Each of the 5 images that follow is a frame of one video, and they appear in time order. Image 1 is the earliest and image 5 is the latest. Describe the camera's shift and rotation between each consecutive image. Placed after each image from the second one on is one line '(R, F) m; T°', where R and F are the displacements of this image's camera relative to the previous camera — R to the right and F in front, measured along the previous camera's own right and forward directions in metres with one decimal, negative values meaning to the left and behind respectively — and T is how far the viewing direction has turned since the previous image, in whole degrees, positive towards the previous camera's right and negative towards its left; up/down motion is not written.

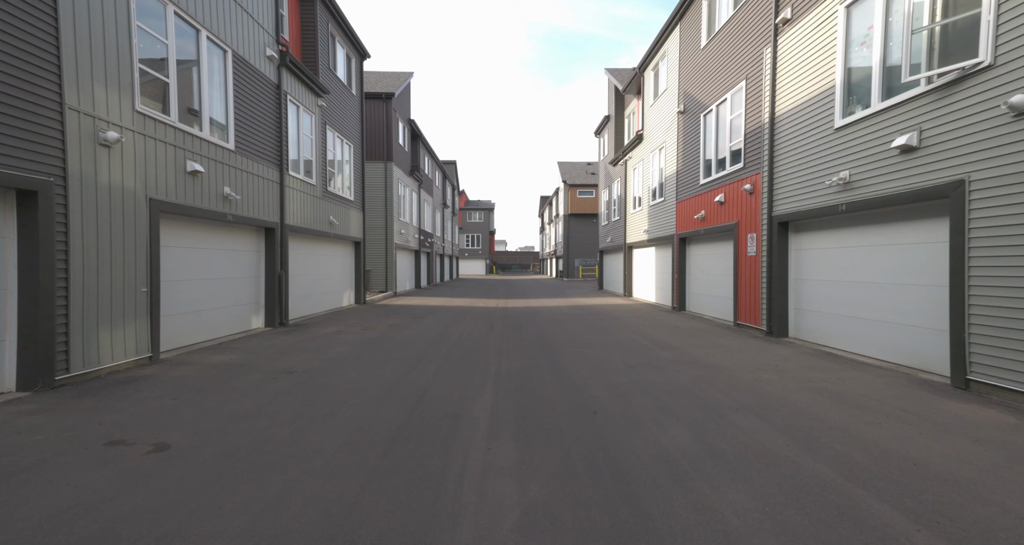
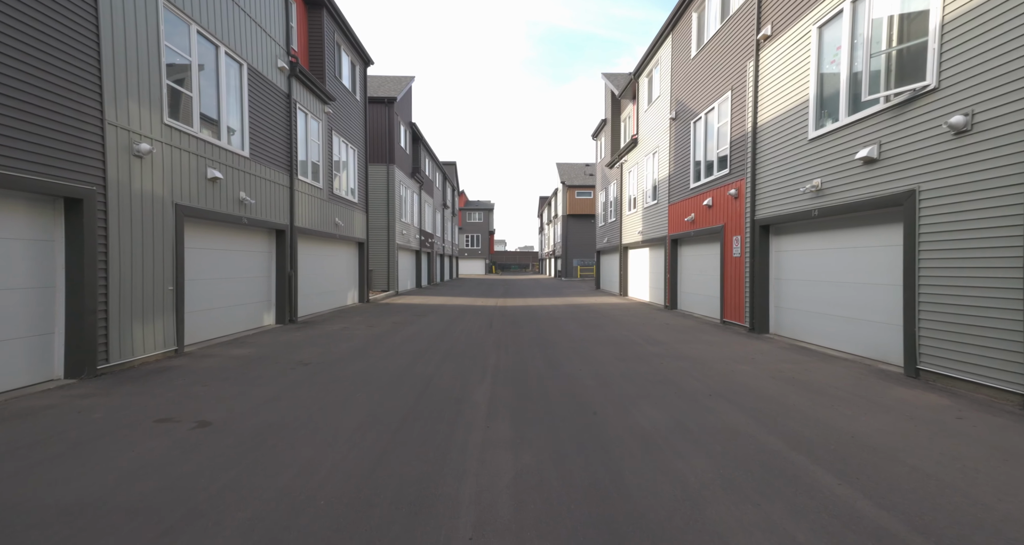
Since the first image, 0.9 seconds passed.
(0.0, -0.6) m; 0°
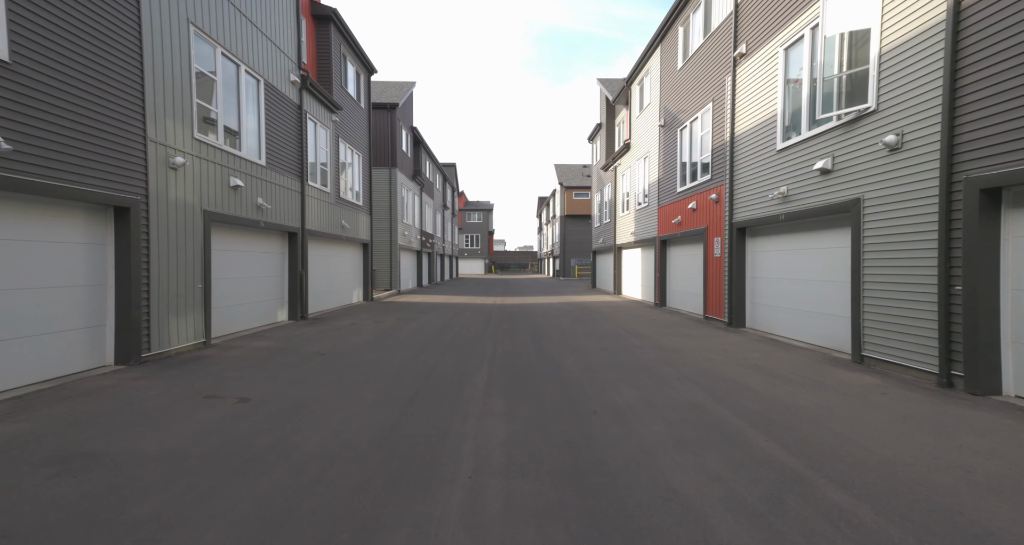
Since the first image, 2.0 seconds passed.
(+0.1, -0.8) m; 0°
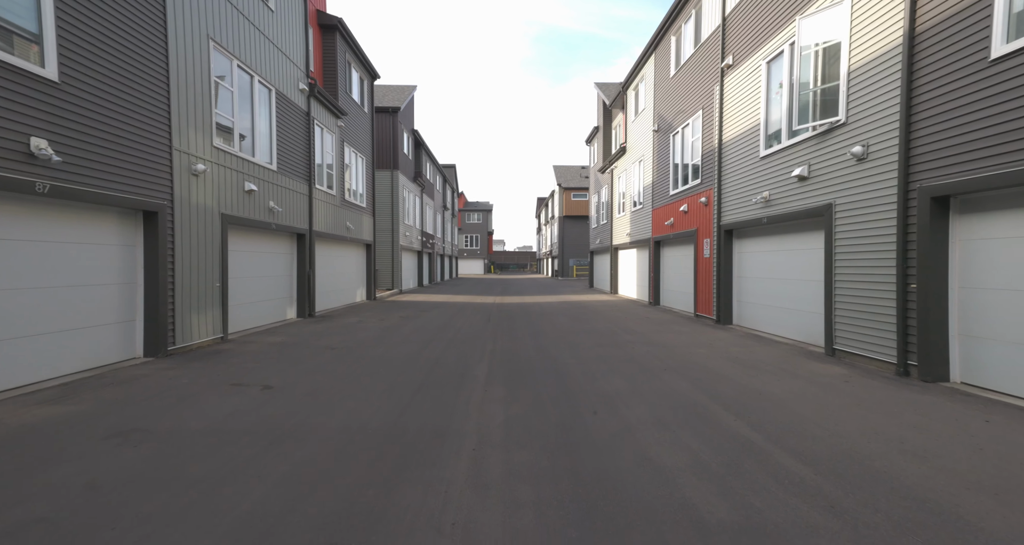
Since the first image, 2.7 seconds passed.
(0.0, -0.6) m; 0°
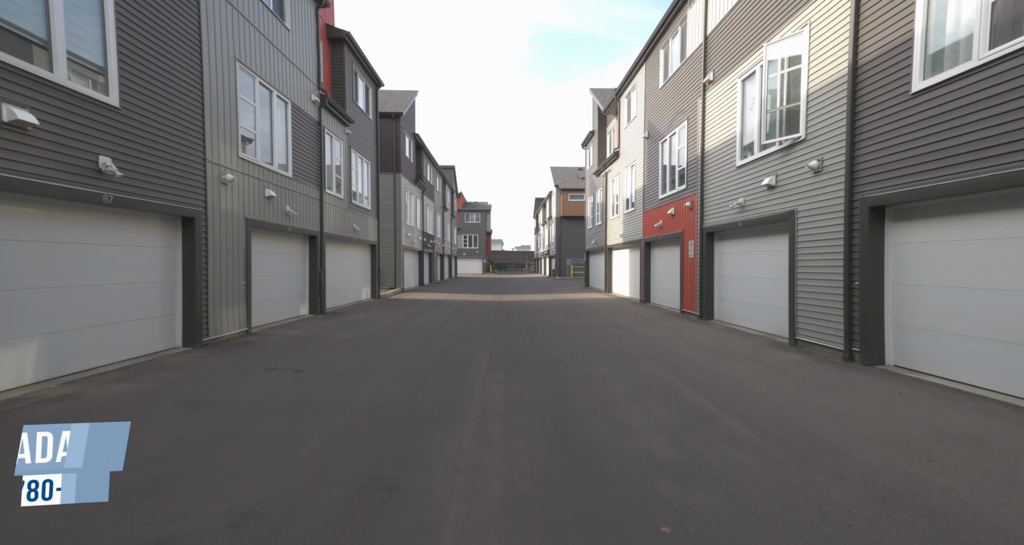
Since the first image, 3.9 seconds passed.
(0.0, -0.9) m; 0°
